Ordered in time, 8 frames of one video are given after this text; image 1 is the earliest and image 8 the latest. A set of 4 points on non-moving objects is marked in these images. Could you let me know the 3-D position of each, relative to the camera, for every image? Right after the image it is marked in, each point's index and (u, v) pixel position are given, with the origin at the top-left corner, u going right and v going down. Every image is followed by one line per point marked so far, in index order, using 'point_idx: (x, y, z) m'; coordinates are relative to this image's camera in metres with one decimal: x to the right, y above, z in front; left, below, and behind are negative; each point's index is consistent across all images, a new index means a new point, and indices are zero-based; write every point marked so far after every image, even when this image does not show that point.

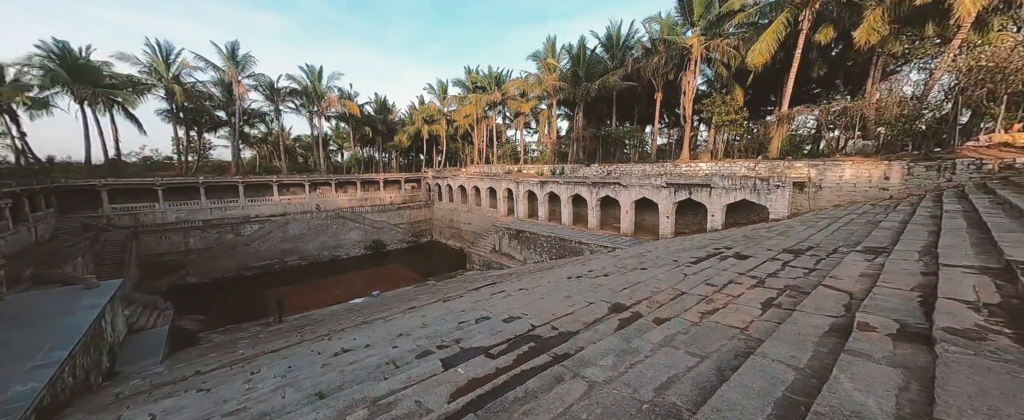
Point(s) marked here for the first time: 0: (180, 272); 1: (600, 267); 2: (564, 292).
0: (-18.2, -3.4, +18.0) m
1: (+2.3, -1.5, +8.6) m
2: (+0.8, -1.4, +5.3) m
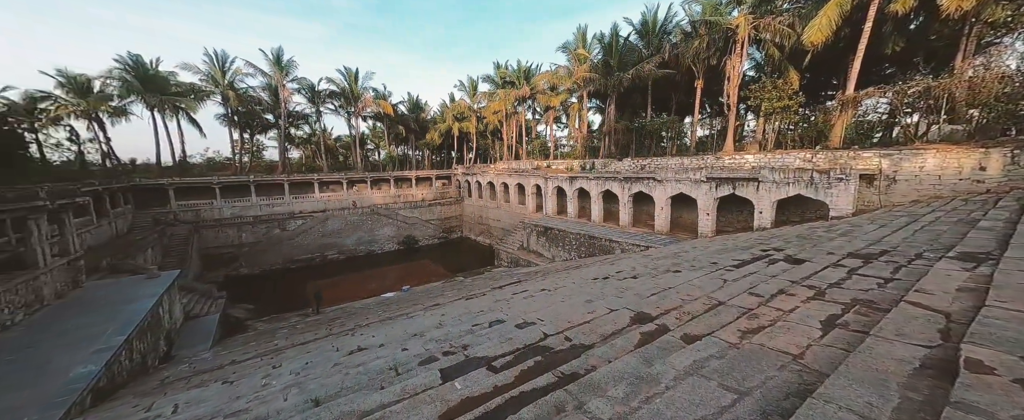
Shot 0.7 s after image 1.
0: (-16.5, -3.2, +19.5) m
1: (+2.9, -1.4, +8.0) m
2: (+1.1, -1.3, +4.9) m
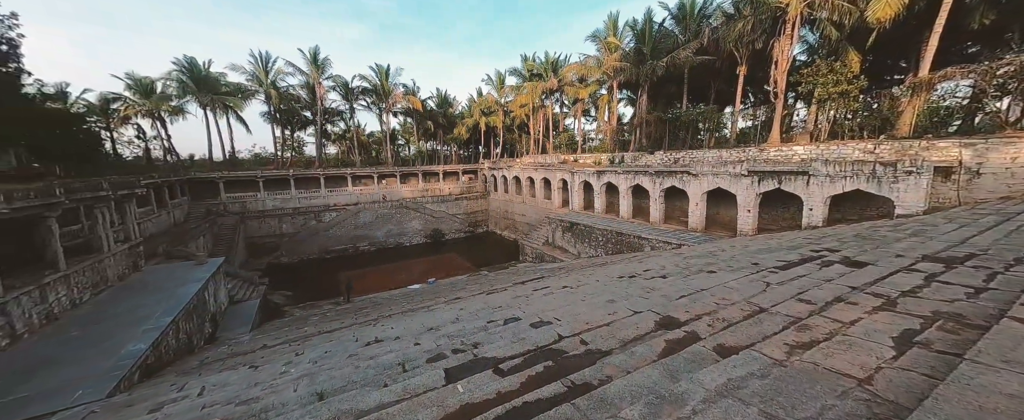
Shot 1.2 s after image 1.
0: (-15.0, -2.7, +20.7) m
1: (+3.4, -1.3, +7.6) m
2: (+1.4, -1.2, +4.6) m
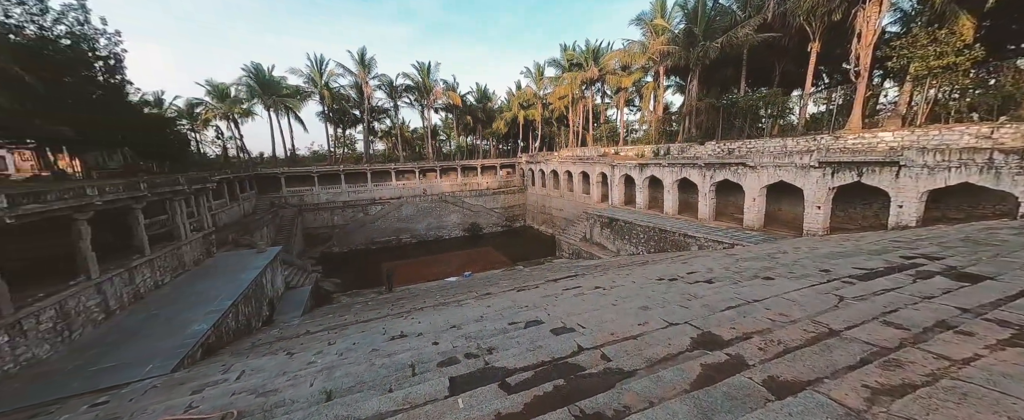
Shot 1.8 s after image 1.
0: (-12.5, -2.3, +22.2) m
1: (+4.1, -1.2, +6.8) m
2: (+1.7, -1.2, +4.2) m
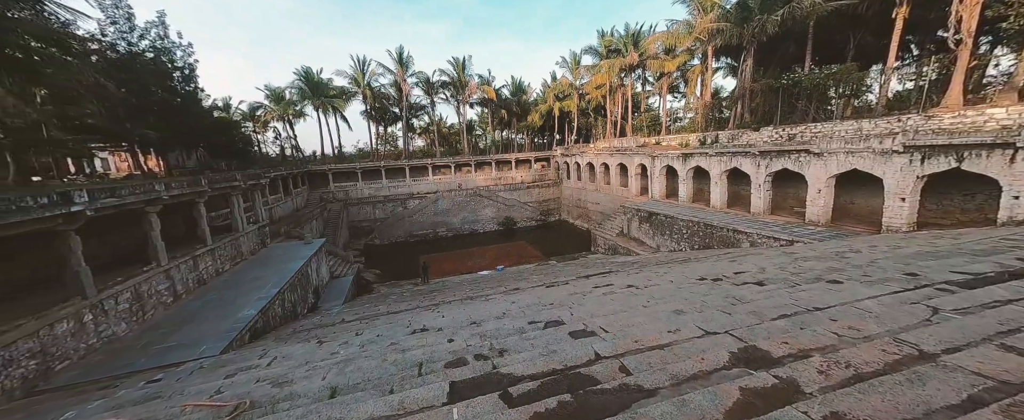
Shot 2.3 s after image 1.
0: (-10.1, -1.8, +23.3) m
1: (+4.6, -1.1, +6.1) m
2: (+1.9, -1.1, +3.8) m
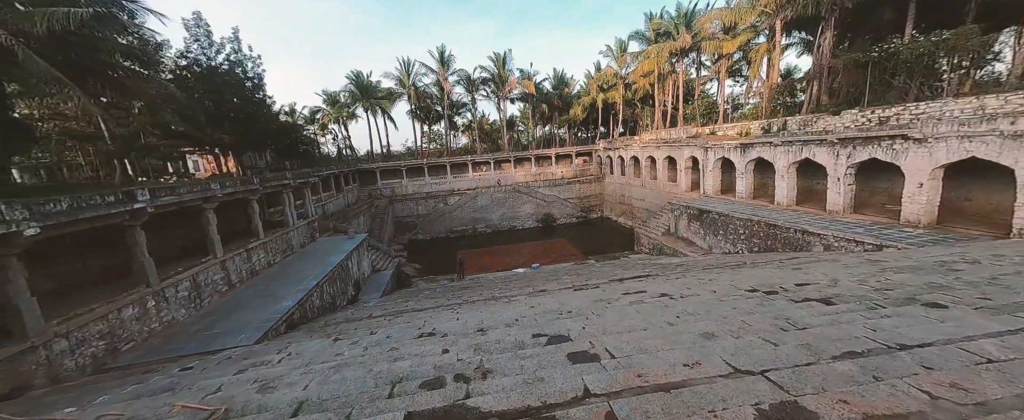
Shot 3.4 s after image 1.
0: (-7.2, -1.6, +24.2) m
1: (+4.9, -1.1, +5.1) m
2: (+1.9, -1.1, +3.1) m
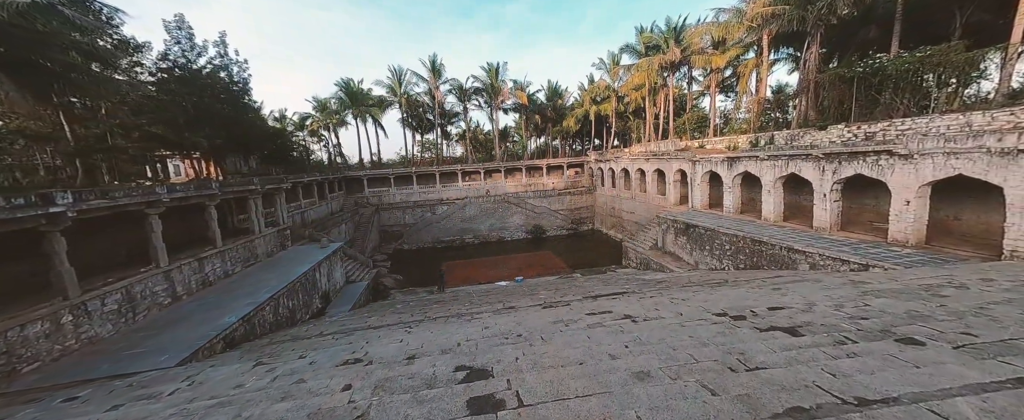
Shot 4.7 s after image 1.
0: (-8.1, -2.2, +23.6) m
1: (+4.1, -1.3, +4.7) m
2: (+1.2, -1.2, +2.7) m
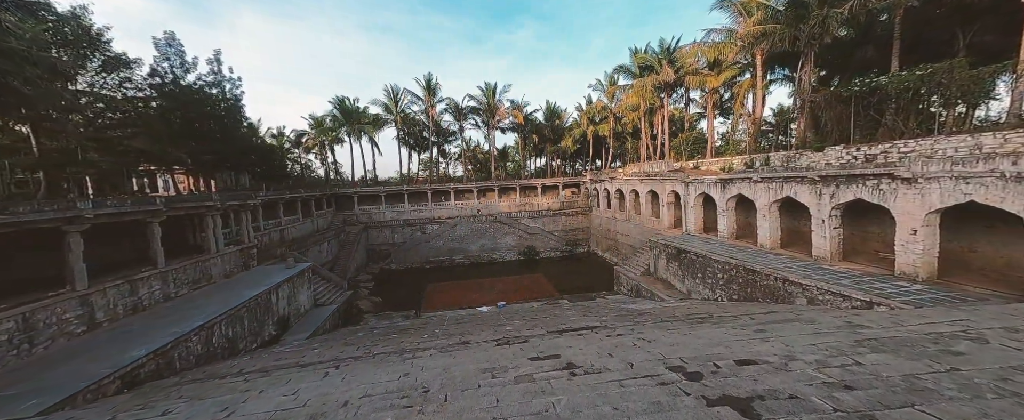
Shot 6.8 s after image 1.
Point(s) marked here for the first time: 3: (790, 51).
0: (-8.8, -3.5, +22.9) m
1: (+3.1, -1.7, +3.8) m
2: (+0.1, -1.4, +1.9) m
3: (+12.9, +7.3, +15.1) m
